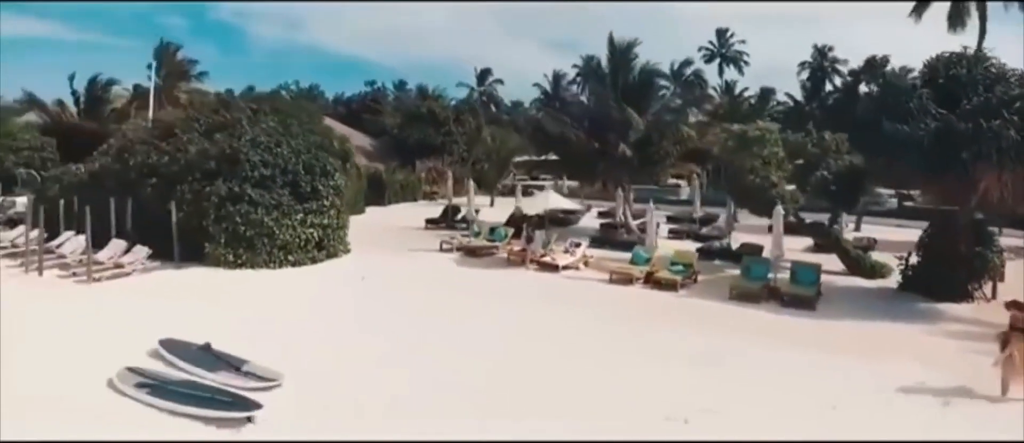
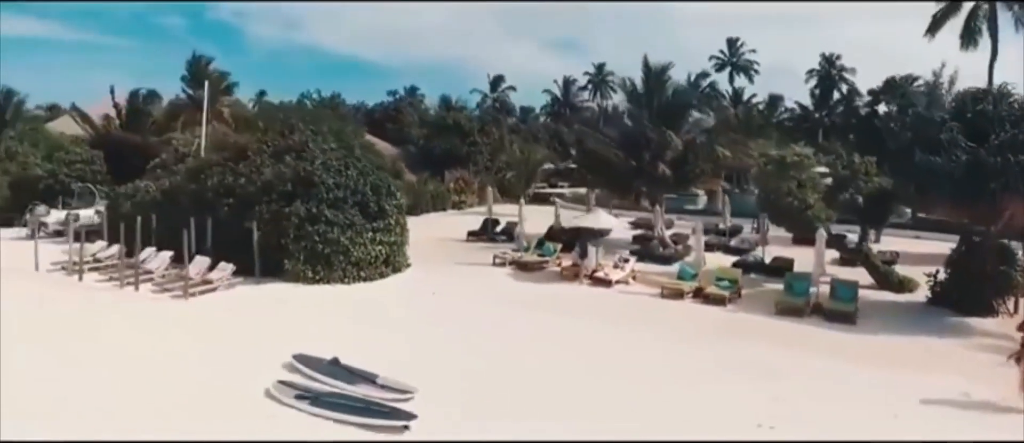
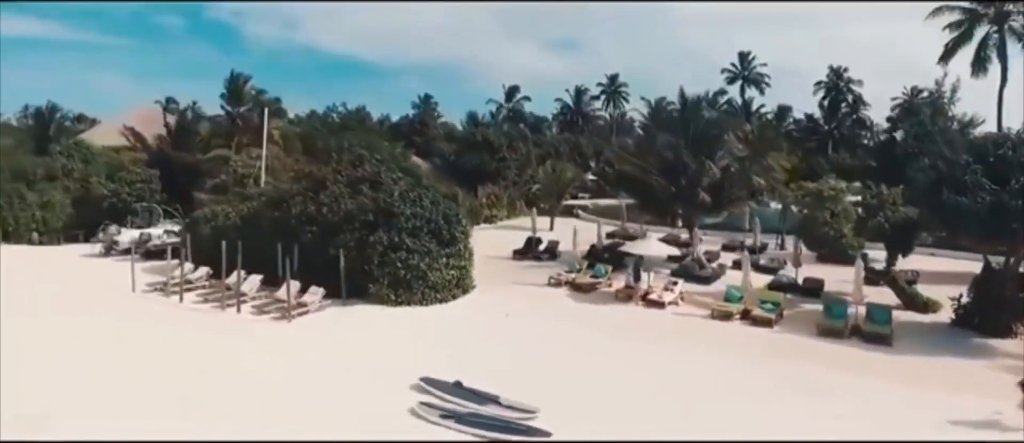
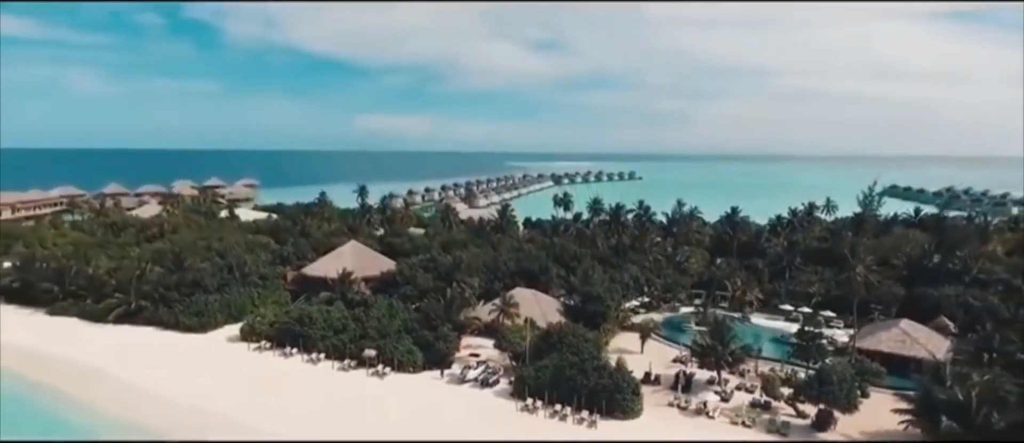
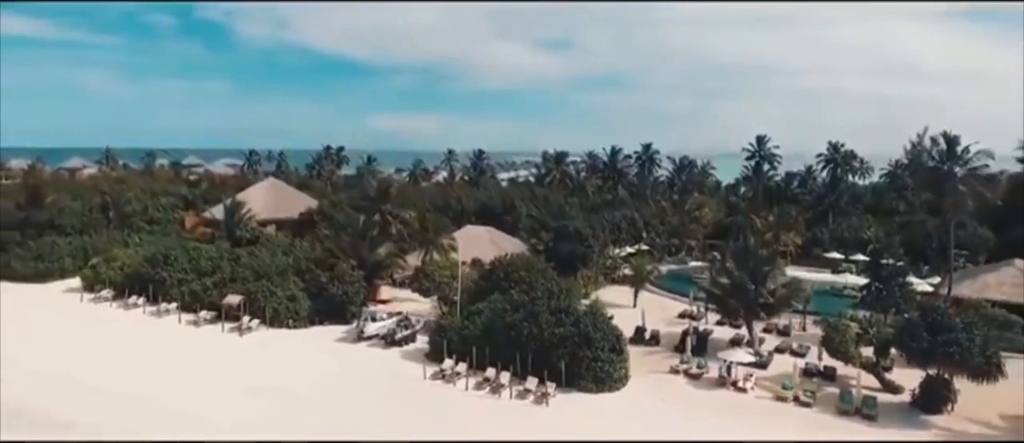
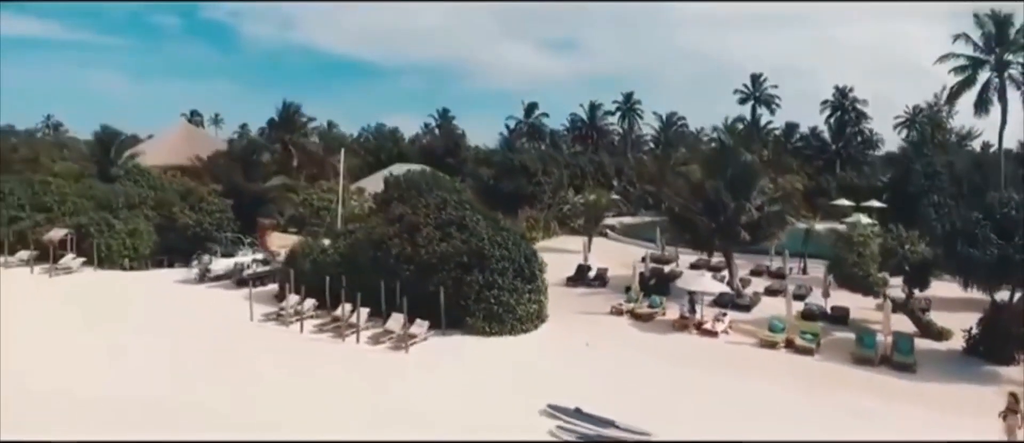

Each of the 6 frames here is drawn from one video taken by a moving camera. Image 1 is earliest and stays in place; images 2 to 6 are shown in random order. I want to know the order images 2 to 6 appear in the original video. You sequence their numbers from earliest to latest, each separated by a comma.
2, 3, 6, 5, 4
